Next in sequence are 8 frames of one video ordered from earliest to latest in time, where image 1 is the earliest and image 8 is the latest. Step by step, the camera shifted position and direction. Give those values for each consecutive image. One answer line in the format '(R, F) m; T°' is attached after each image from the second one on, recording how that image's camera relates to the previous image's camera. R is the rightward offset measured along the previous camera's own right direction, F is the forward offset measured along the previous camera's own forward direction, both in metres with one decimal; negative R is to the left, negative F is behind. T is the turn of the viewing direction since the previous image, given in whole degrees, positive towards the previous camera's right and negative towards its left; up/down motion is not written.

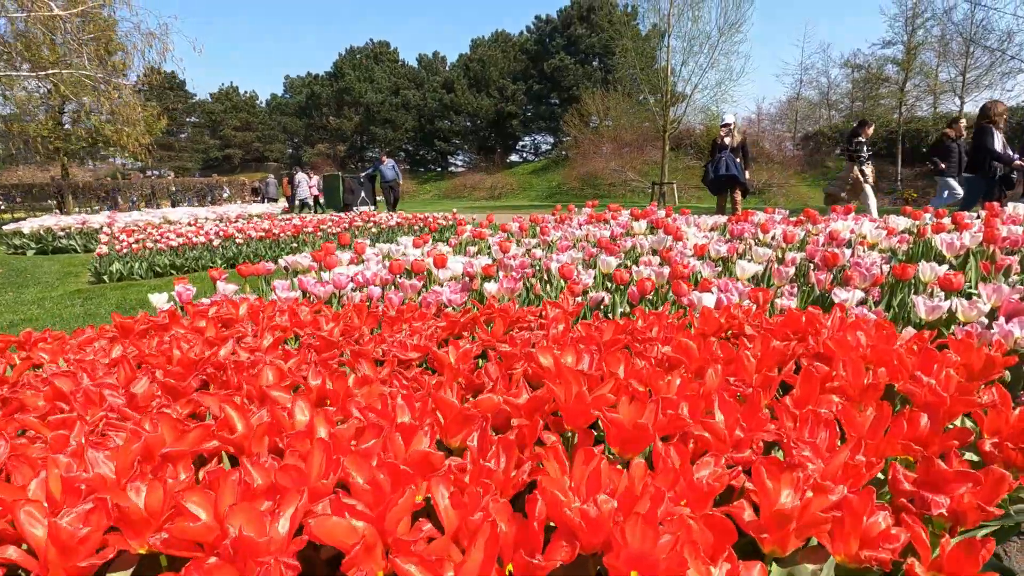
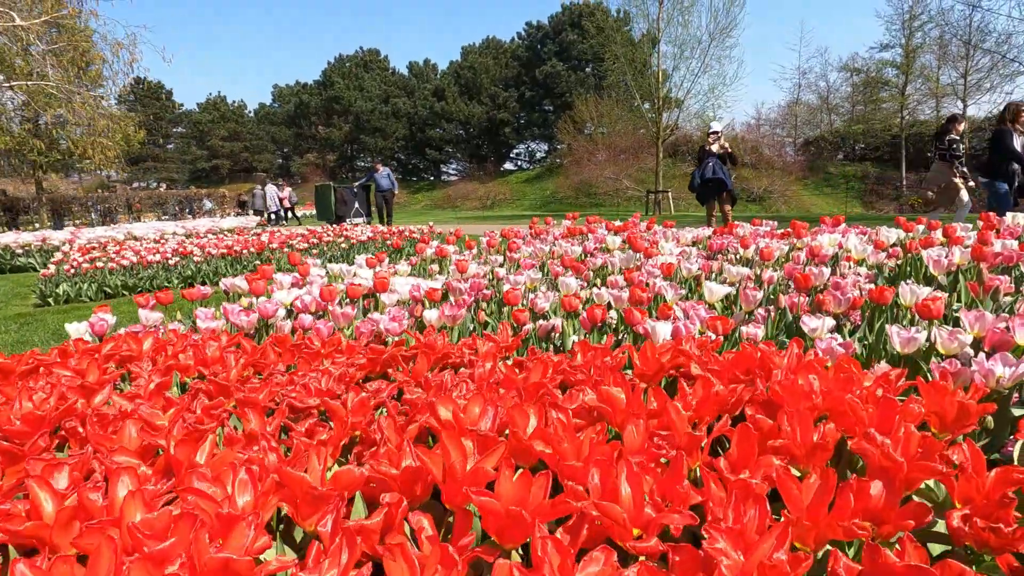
(+0.3, +0.3) m; 0°
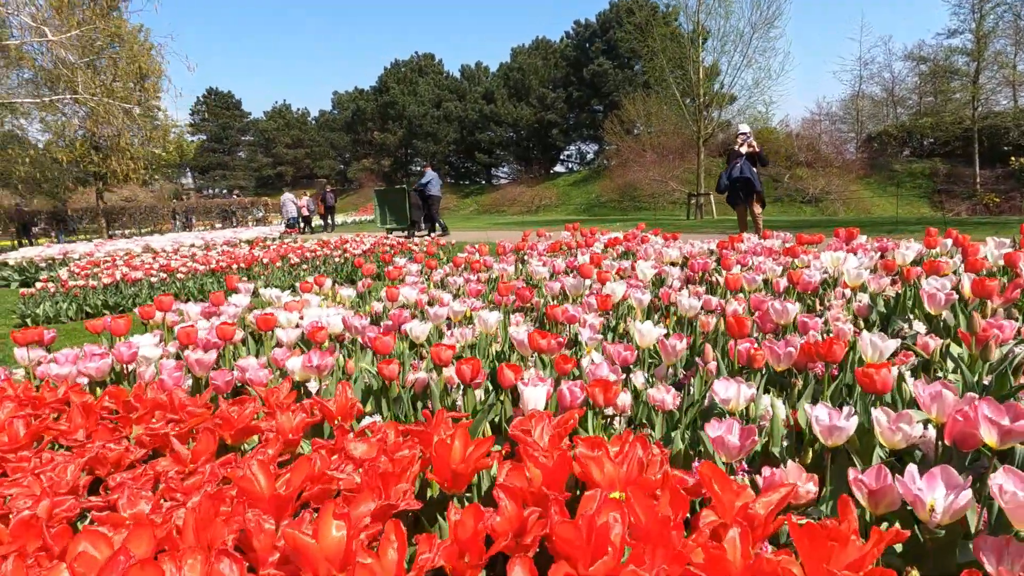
(+0.8, +0.6) m; -5°
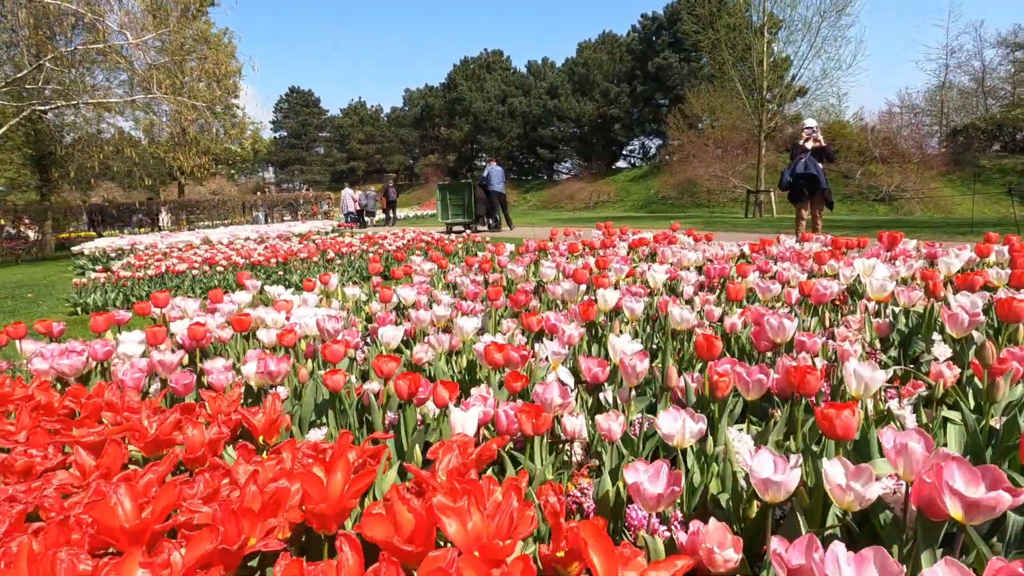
(+0.4, +0.2) m; -6°
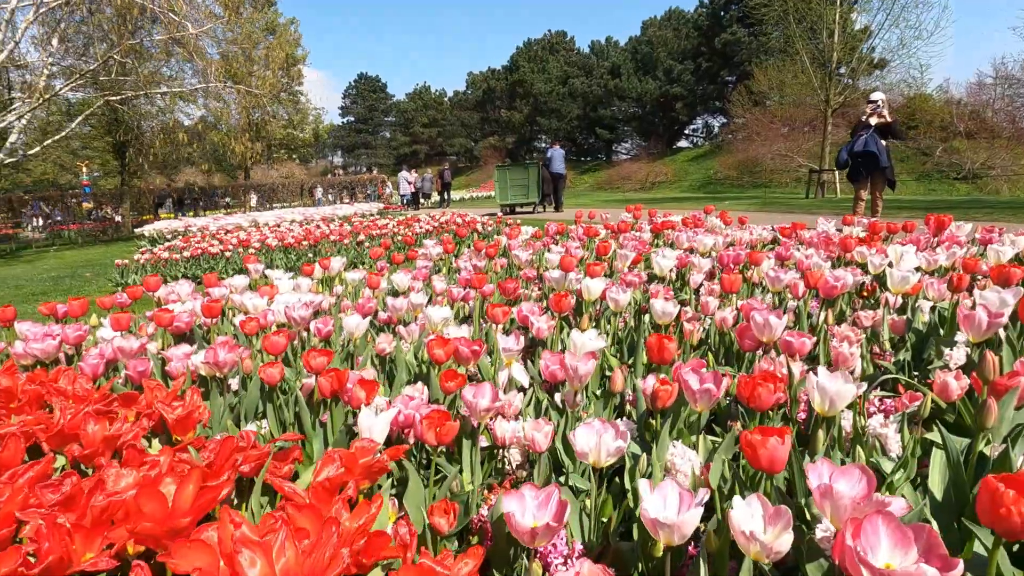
(+0.4, +0.2) m; -6°
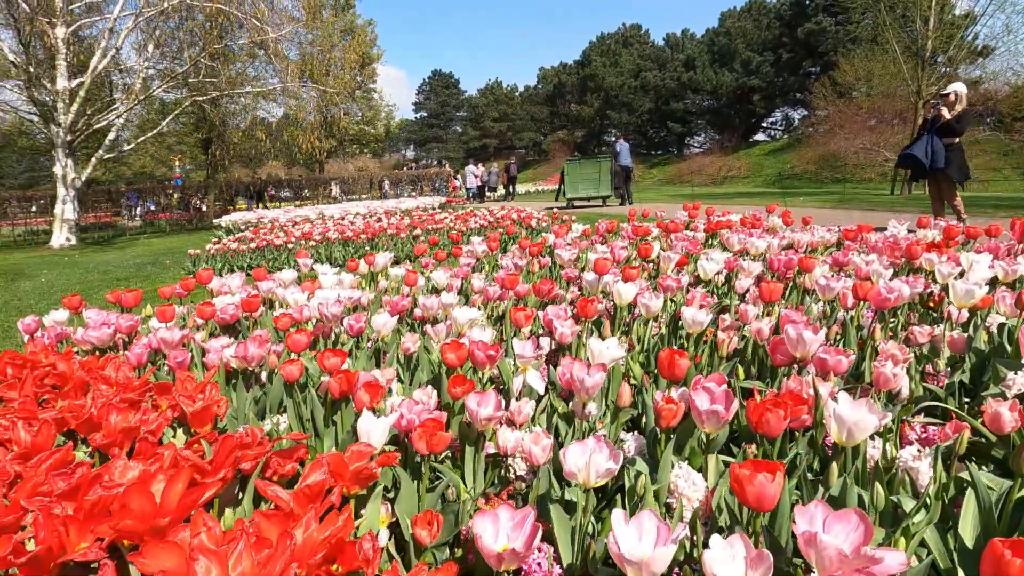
(+0.2, +0.1) m; -6°
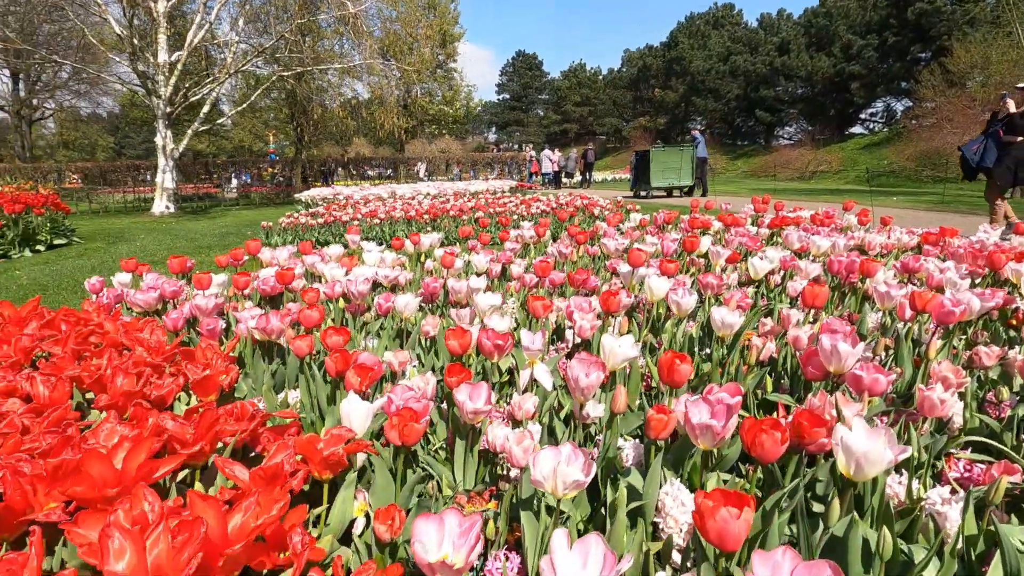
(+0.2, +0.1) m; -7°
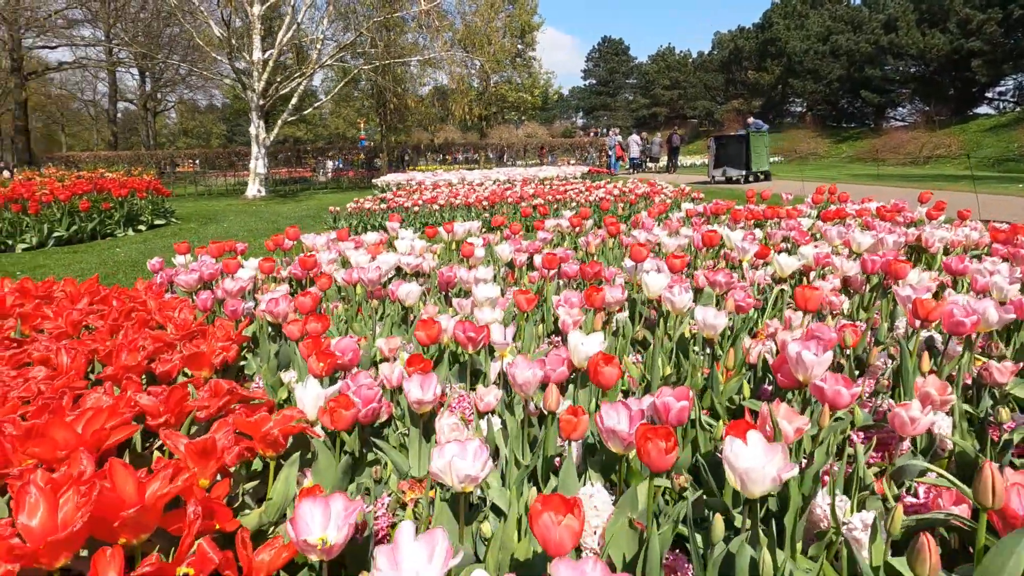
(+0.4, 0.0) m; -8°
